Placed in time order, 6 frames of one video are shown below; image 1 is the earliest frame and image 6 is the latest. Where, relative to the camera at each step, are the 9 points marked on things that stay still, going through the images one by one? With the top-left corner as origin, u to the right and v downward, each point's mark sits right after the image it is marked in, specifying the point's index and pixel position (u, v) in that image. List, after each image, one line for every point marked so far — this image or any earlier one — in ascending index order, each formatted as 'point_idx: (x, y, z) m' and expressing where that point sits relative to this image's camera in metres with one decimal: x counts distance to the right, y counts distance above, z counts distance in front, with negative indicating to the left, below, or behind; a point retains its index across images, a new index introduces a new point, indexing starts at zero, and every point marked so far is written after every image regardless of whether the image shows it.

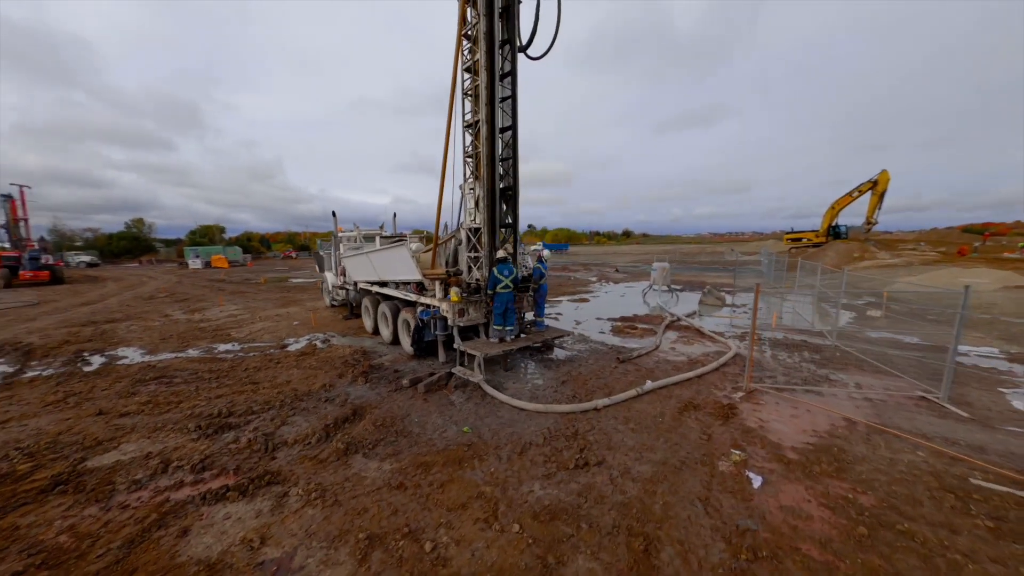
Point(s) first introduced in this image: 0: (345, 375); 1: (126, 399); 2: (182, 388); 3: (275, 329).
0: (-3.0, -1.5, +6.4) m
1: (-5.9, -1.7, +5.6) m
2: (-5.4, -1.7, +6.0) m
3: (-6.2, -1.1, +9.5) m
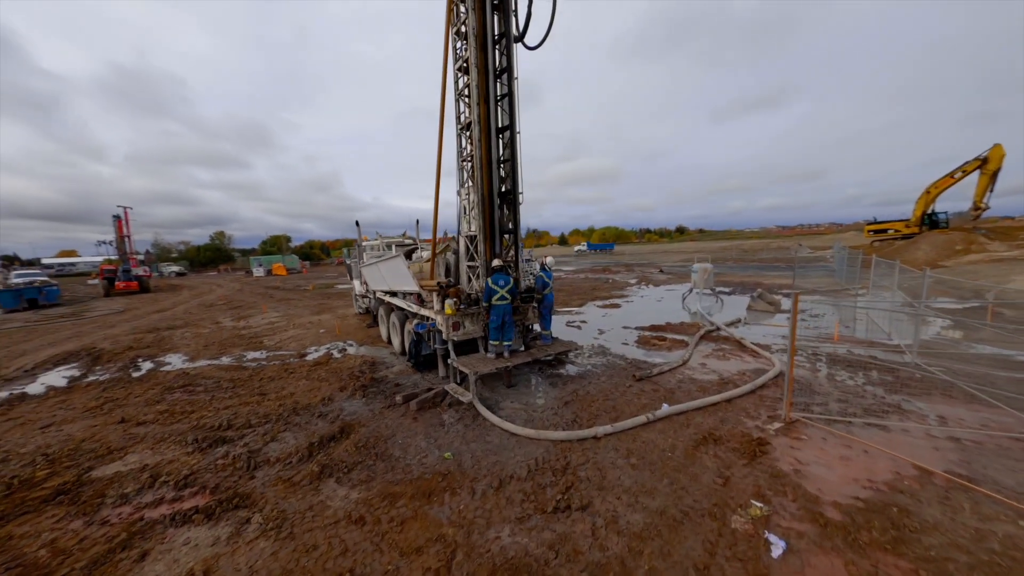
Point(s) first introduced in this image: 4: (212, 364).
0: (-2.9, -1.7, +6.4) m
1: (-6.0, -2.0, +6.0) m
2: (-5.4, -1.9, +6.3) m
3: (-5.7, -1.3, +9.9) m
4: (-6.7, -1.7, +8.1) m
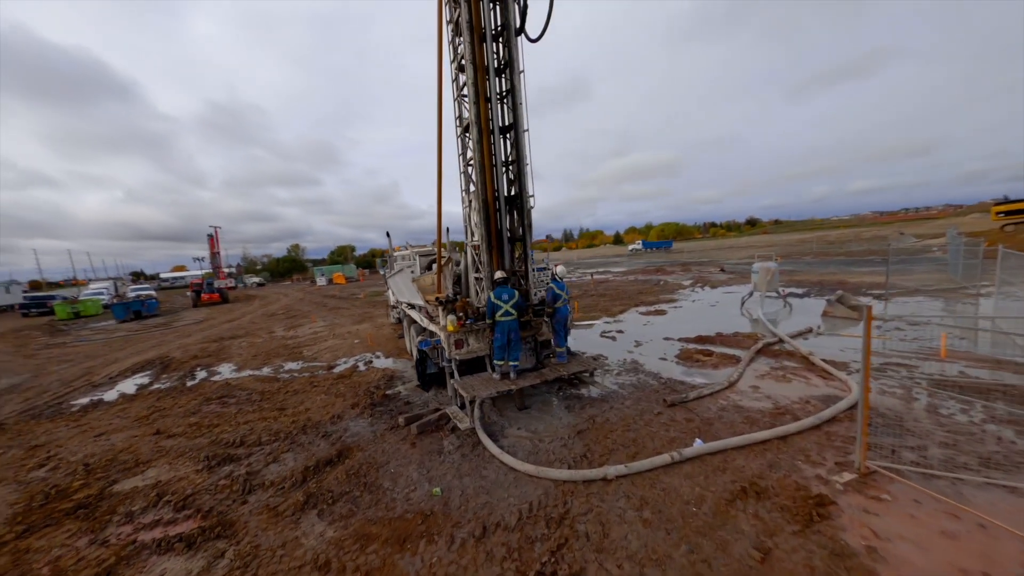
0: (-2.6, -2.0, +6.3) m
1: (-5.7, -2.3, +6.4) m
2: (-5.1, -2.2, +6.6) m
3: (-4.8, -1.7, +10.2) m
4: (-6.1, -2.1, +8.6) m
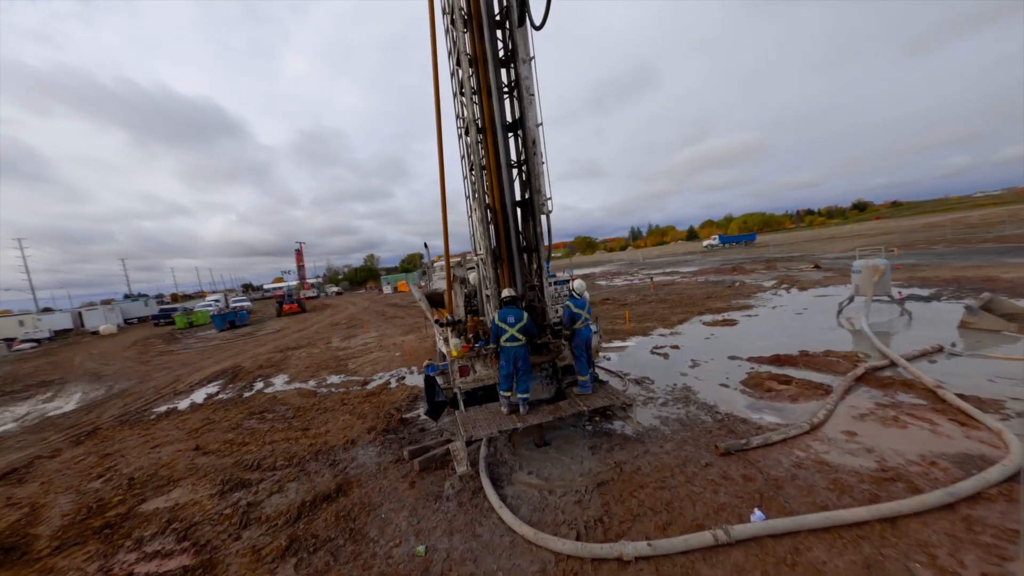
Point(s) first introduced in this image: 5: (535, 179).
0: (-2.3, -2.3, +6.0) m
1: (-5.3, -2.7, +6.7) m
2: (-4.6, -2.6, +6.8) m
3: (-3.7, -2.0, +10.2) m
4: (-5.2, -2.5, +9.0) m
5: (+0.3, +1.4, +4.8) m
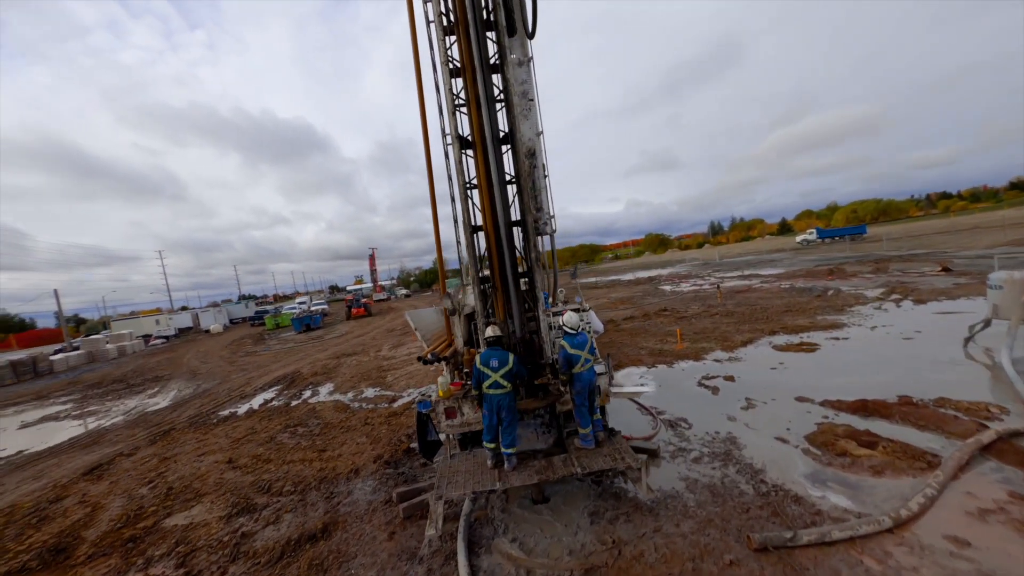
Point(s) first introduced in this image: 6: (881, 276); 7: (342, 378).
0: (-2.1, -2.7, +5.9) m
1: (-4.9, -3.1, +7.1) m
2: (-4.3, -3.0, +7.1) m
3: (-2.8, -2.4, +10.3) m
4: (-4.5, -2.9, +9.3) m
5: (+0.2, +1.0, +4.2) m
6: (+17.3, +0.6, +17.0) m
7: (-5.3, -2.8, +11.4) m
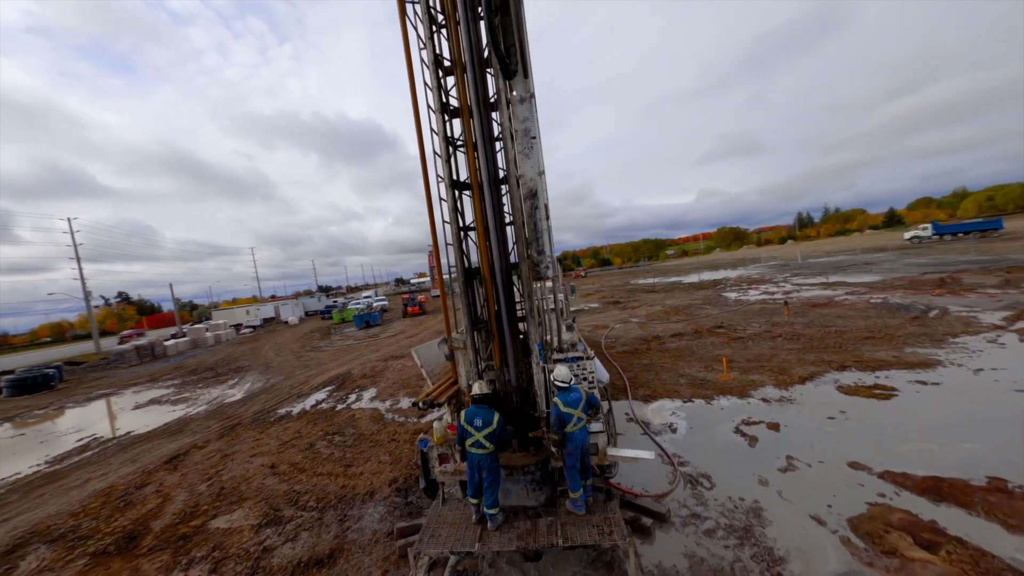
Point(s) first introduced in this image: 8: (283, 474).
0: (-2.0, -3.3, +6.1) m
1: (-4.6, -3.5, +7.8) m
2: (-3.9, -3.5, +7.7) m
3: (-1.9, -2.9, +10.6) m
4: (-3.8, -3.3, +9.9) m
5: (+0.1, +0.4, +4.1) m
6: (+19.0, -0.1, +13.9) m
7: (-4.2, -3.1, +12.1) m
8: (-4.4, -3.6, +7.0) m
